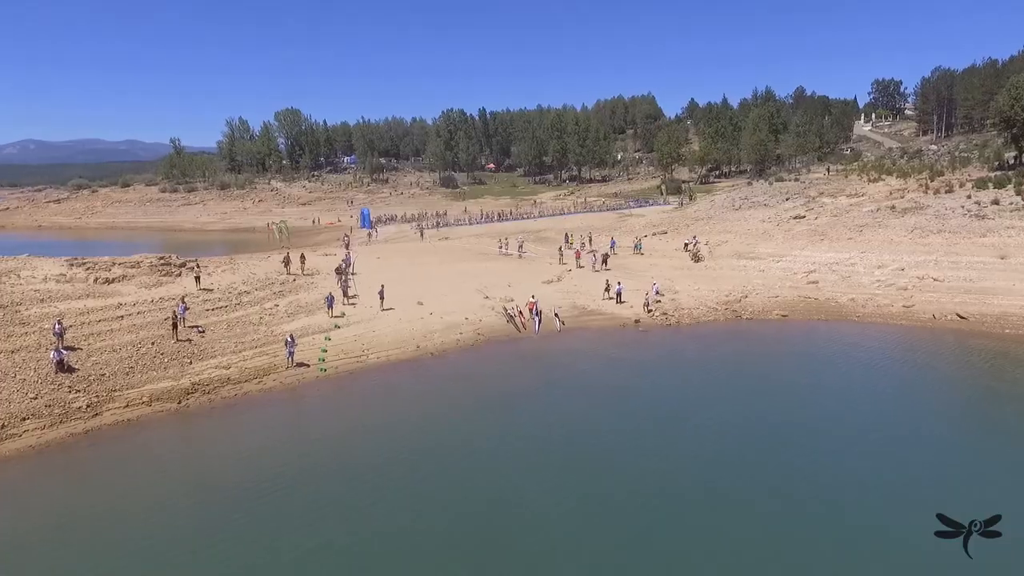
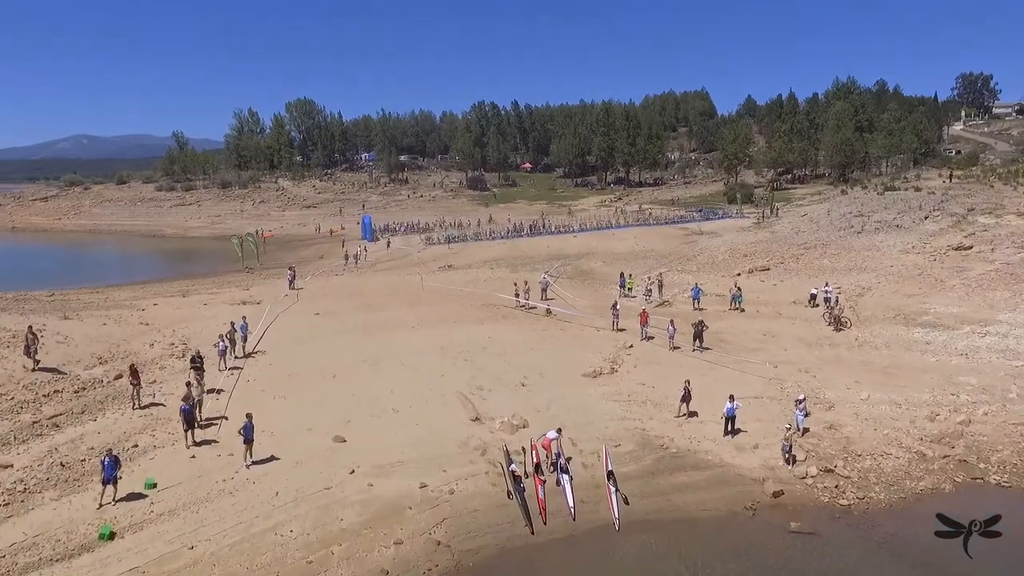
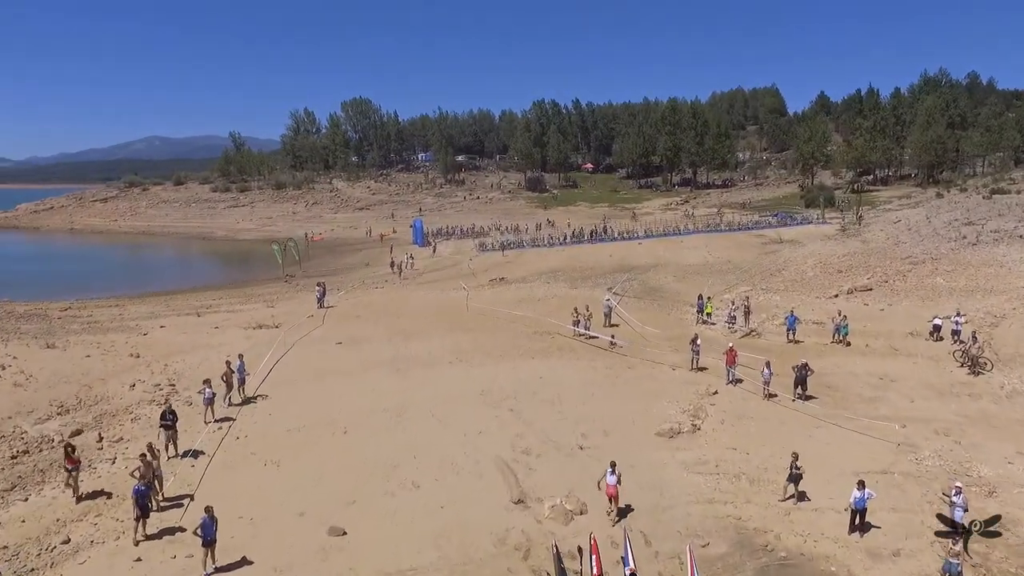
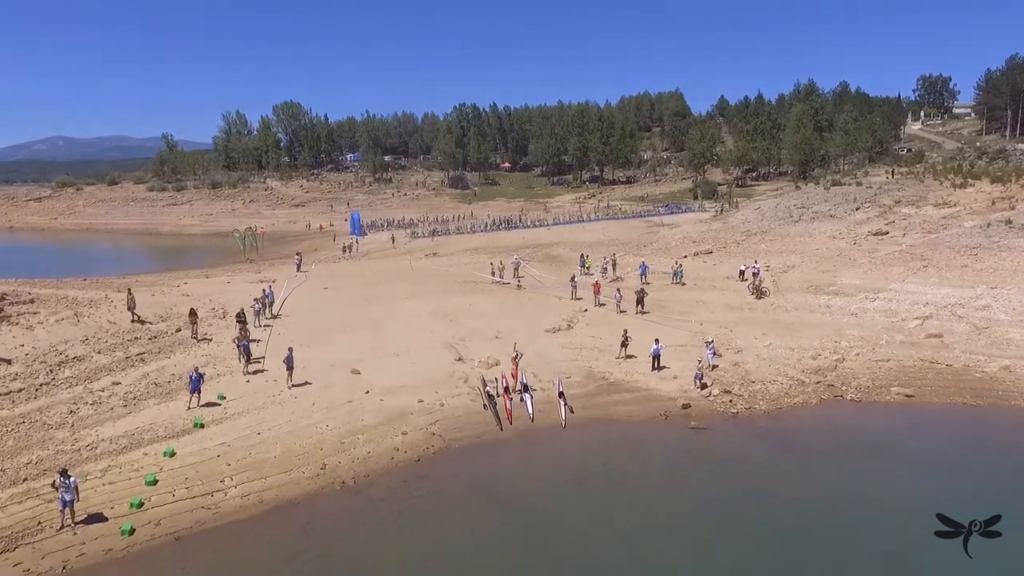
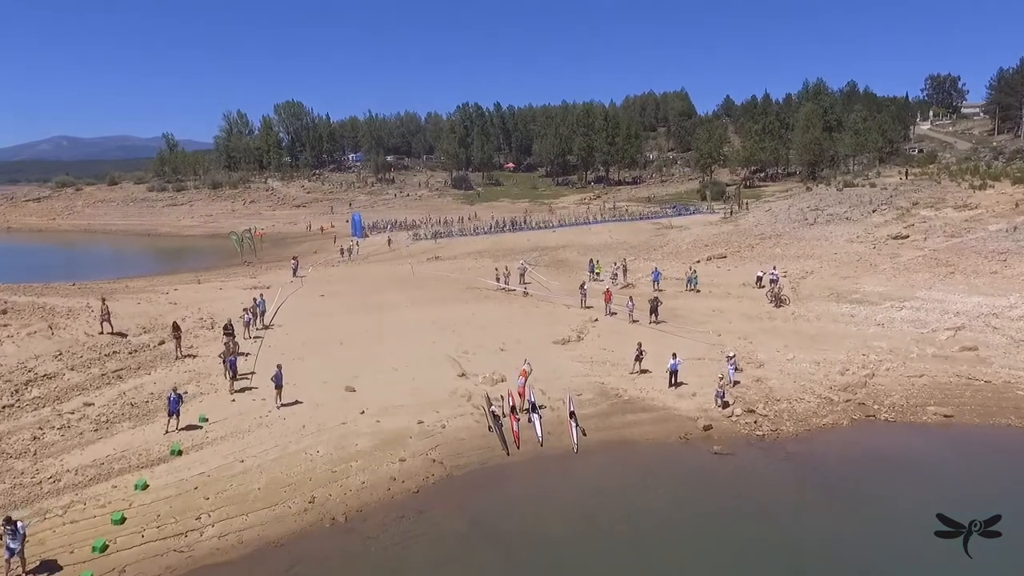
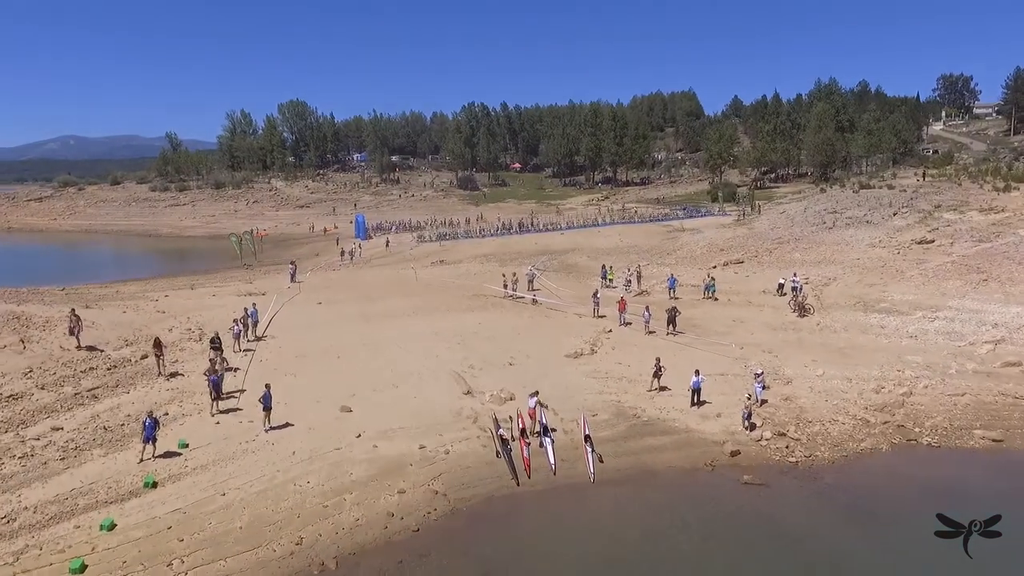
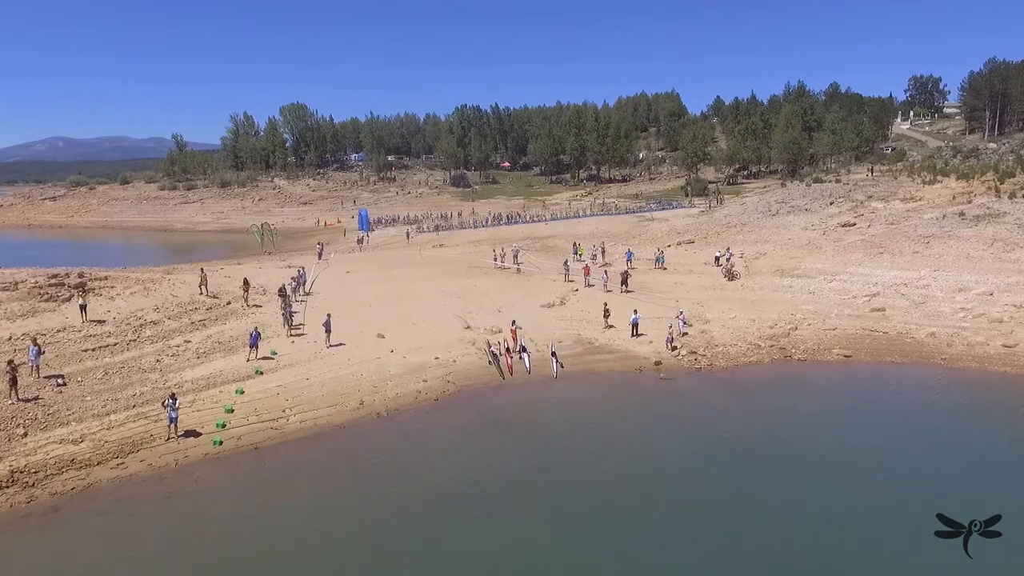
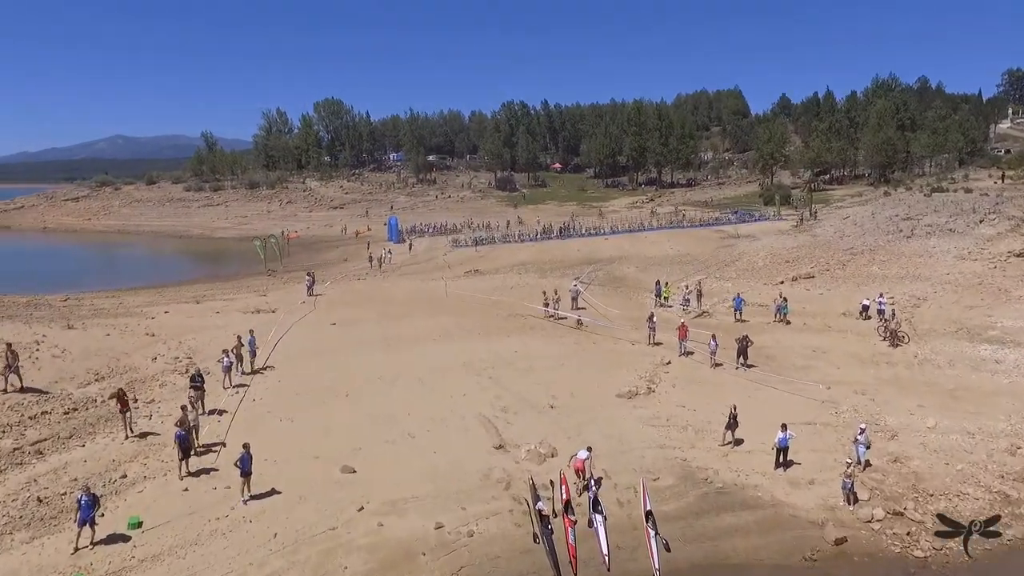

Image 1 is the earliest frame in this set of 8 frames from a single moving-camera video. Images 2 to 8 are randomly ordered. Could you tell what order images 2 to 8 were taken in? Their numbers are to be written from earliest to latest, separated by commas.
7, 4, 5, 6, 2, 8, 3
